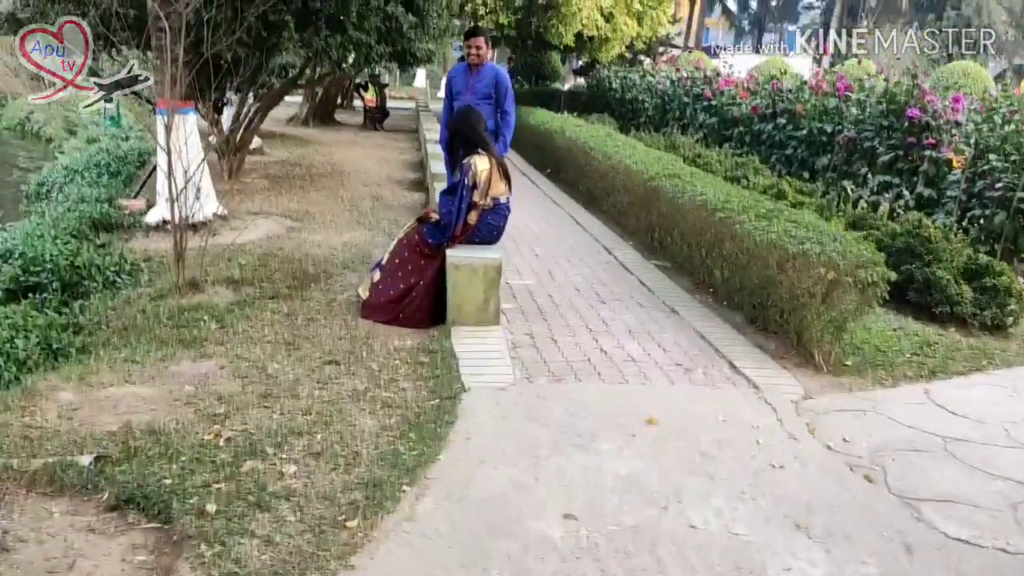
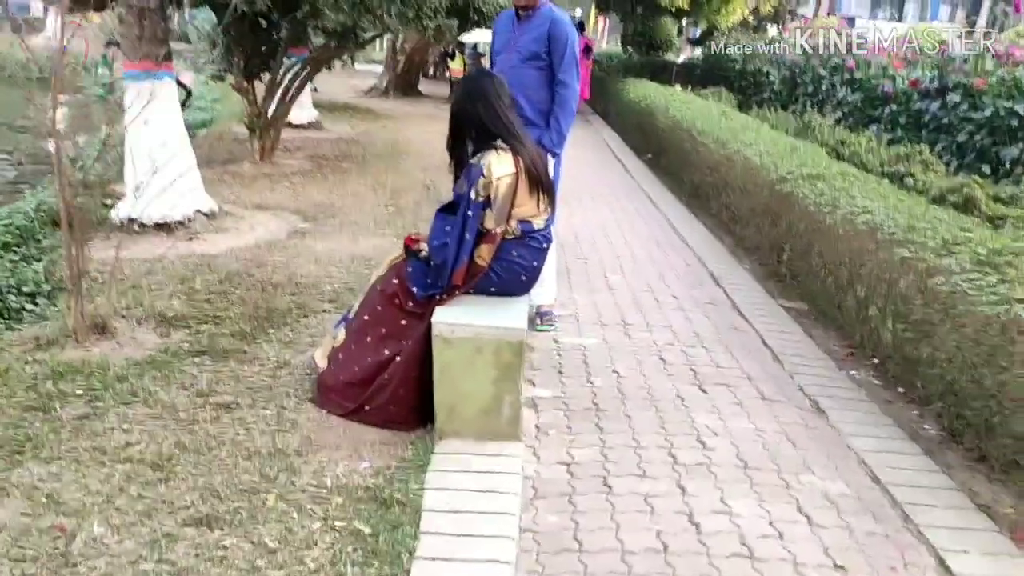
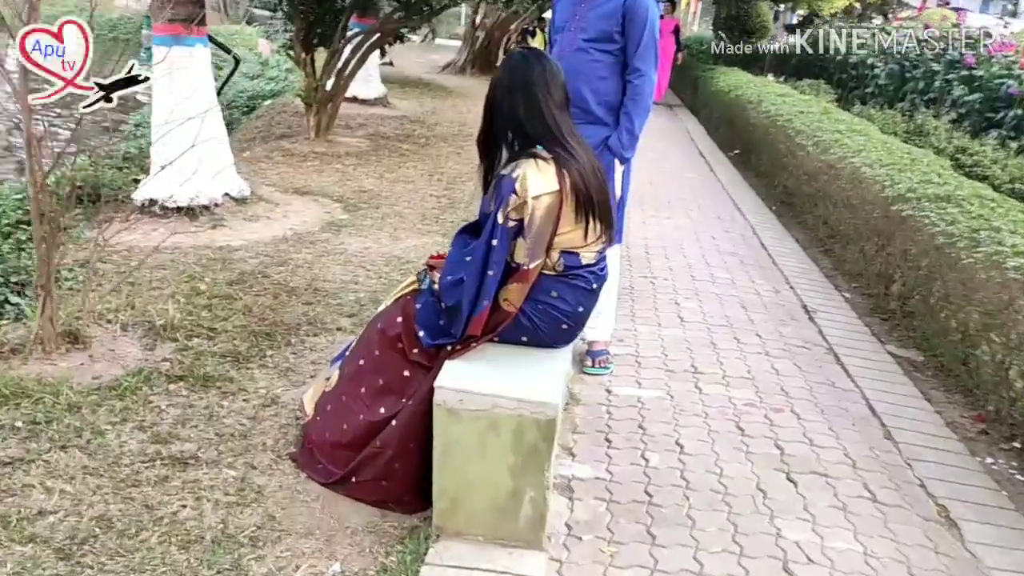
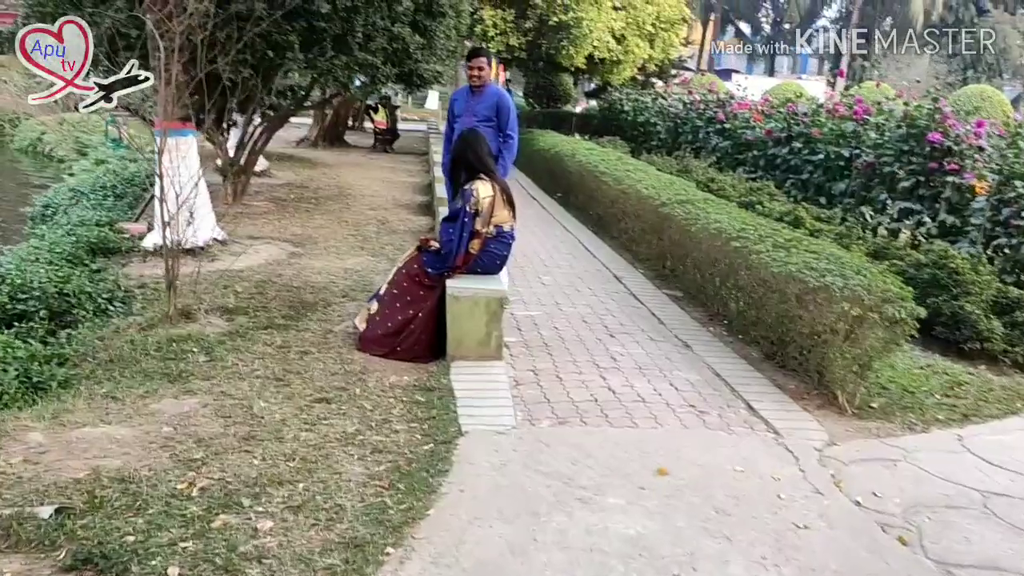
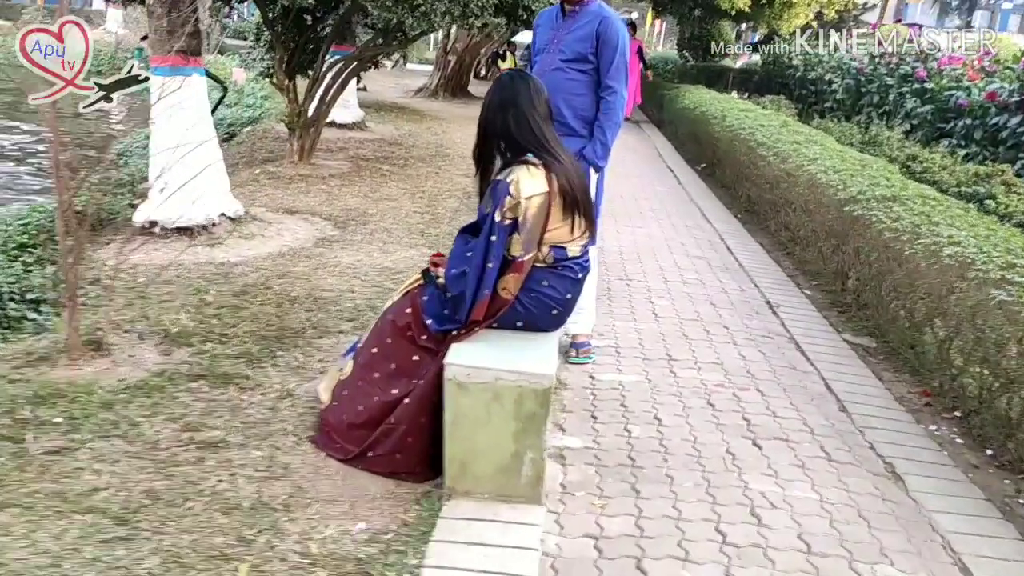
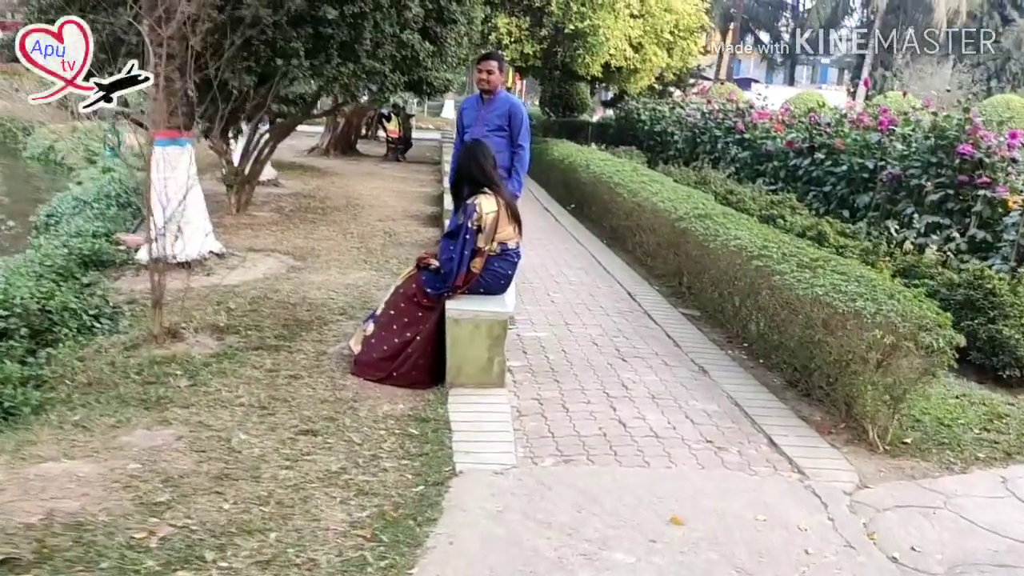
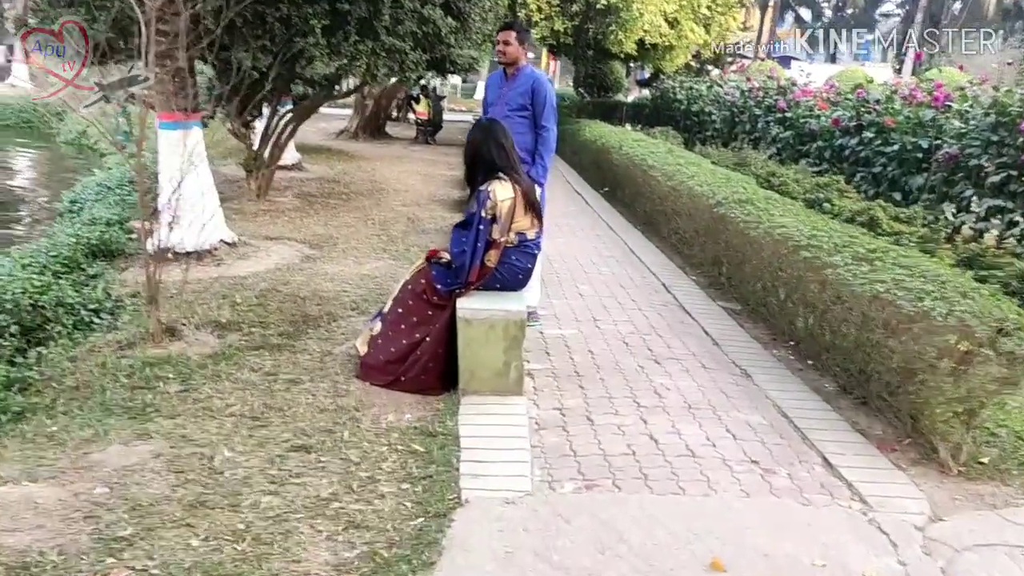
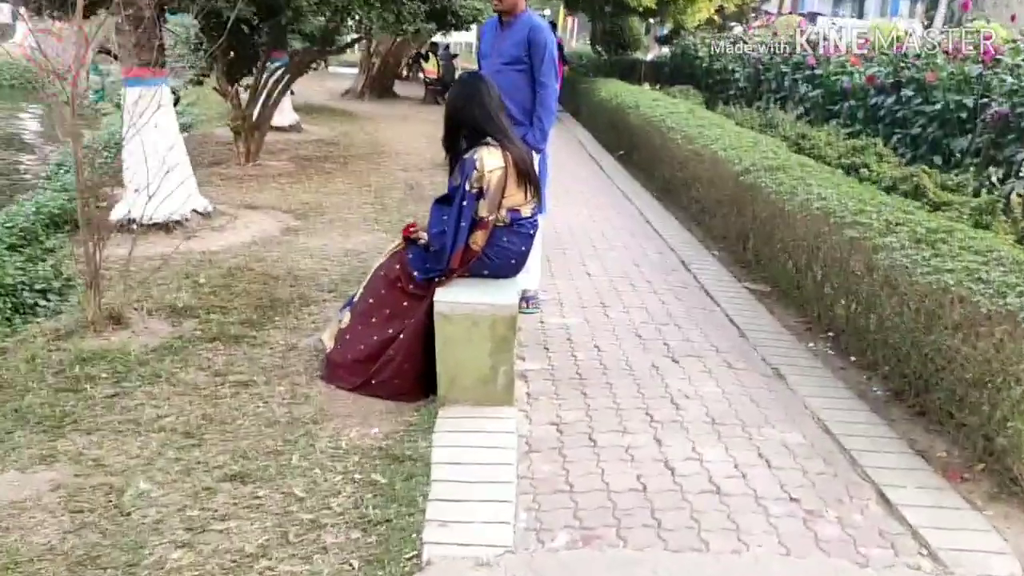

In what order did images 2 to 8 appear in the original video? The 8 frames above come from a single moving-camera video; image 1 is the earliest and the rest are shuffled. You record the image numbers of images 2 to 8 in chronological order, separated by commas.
4, 6, 7, 8, 2, 5, 3
